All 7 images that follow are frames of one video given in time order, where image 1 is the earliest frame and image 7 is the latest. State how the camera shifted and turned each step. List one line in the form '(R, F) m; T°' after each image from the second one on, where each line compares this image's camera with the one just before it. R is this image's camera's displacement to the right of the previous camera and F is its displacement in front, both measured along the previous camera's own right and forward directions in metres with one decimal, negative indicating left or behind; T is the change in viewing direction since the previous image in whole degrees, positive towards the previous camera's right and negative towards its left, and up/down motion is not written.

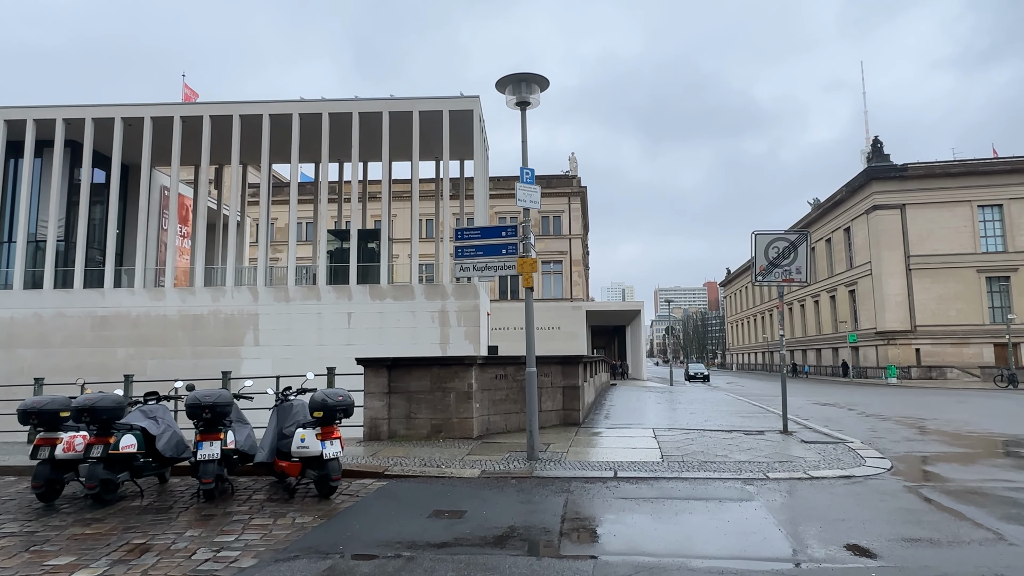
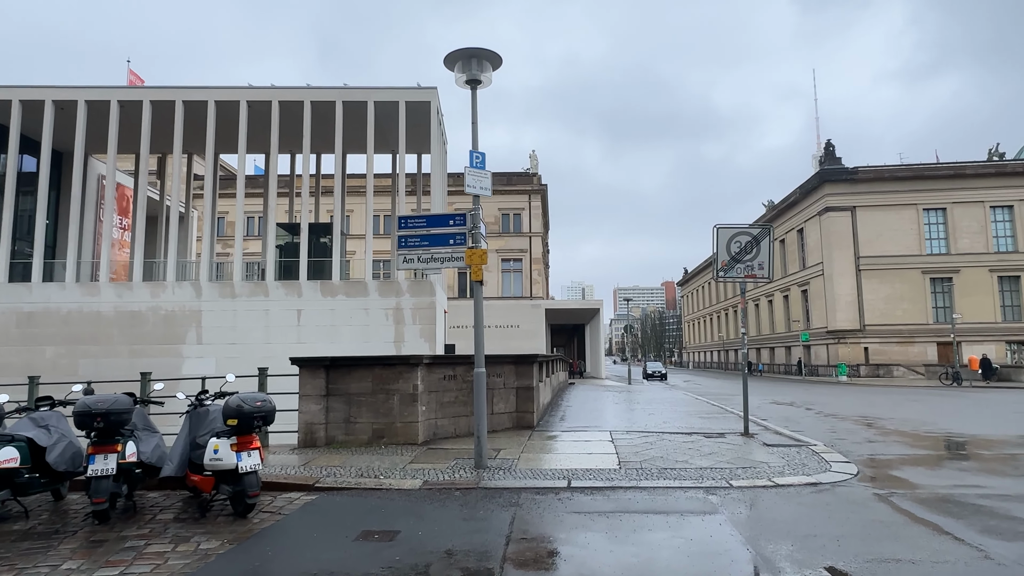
(+0.1, +0.6) m; +4°
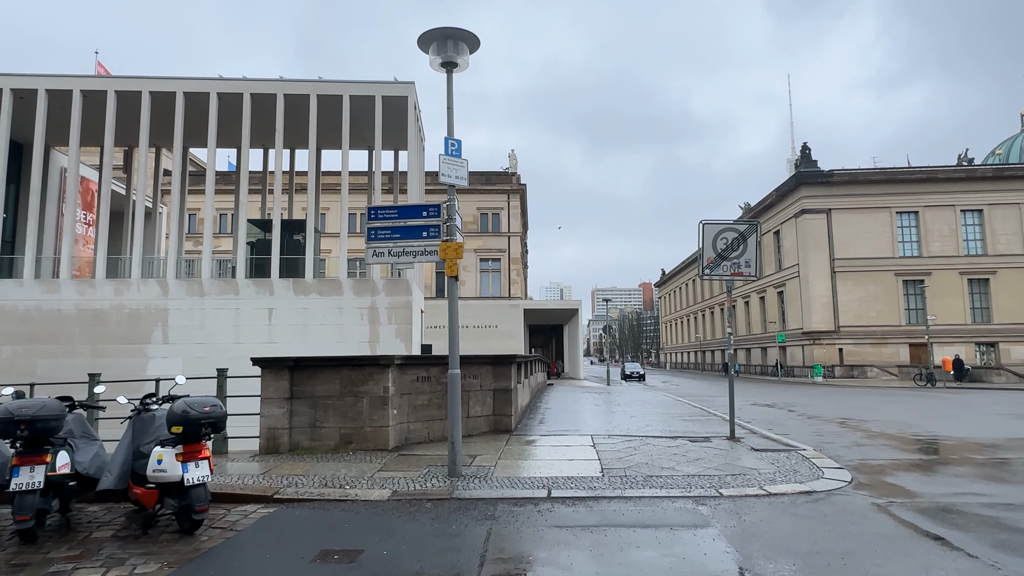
(0.0, +0.4) m; +2°
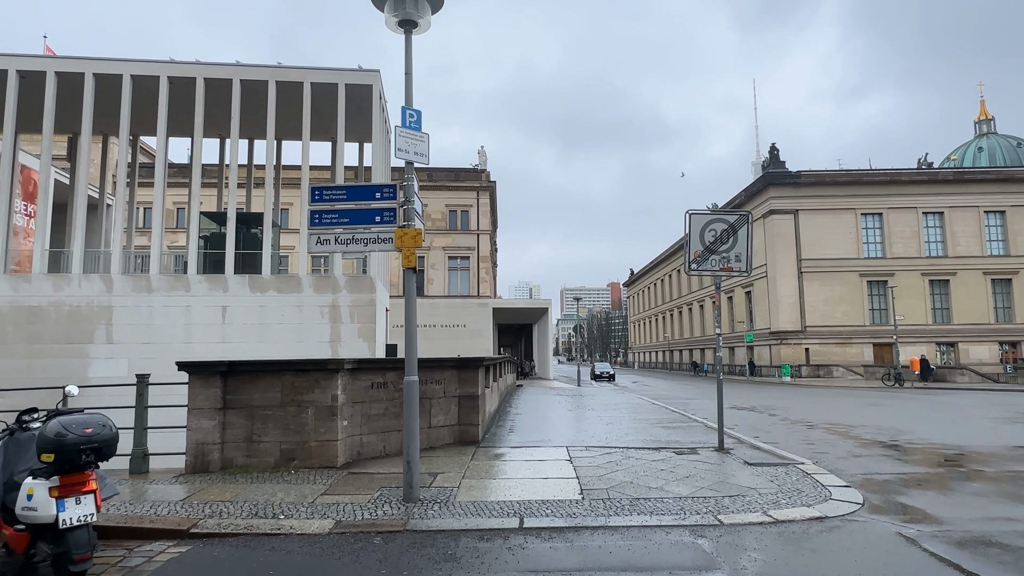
(0.0, +0.9) m; +3°
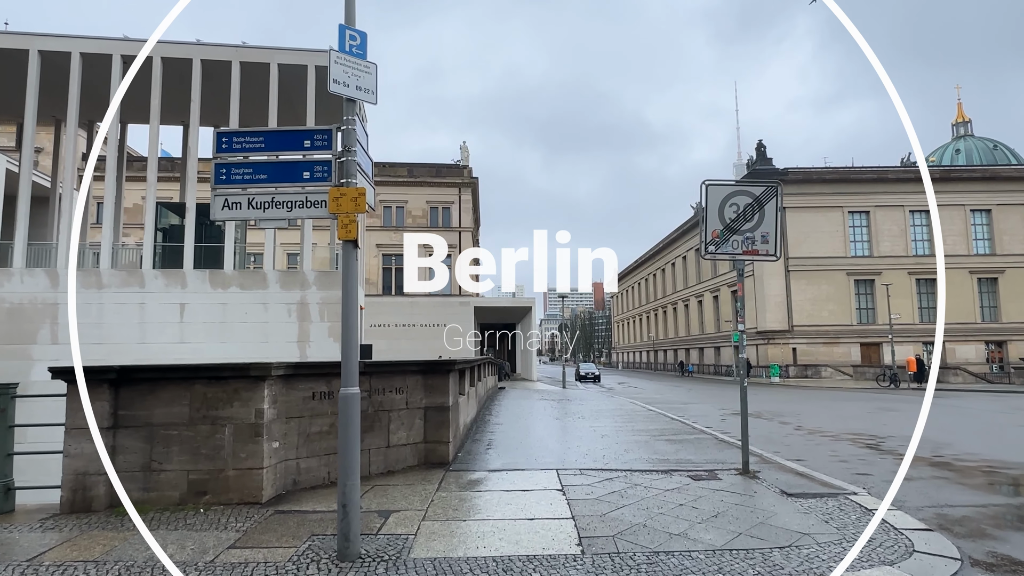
(+0.1, +1.5) m; +2°
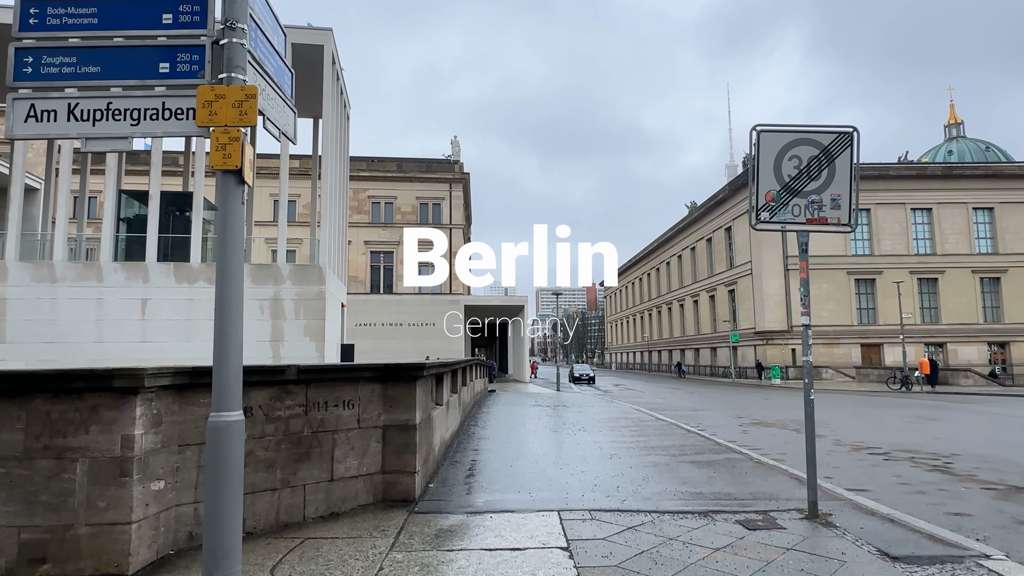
(0.0, +1.6) m; +1°
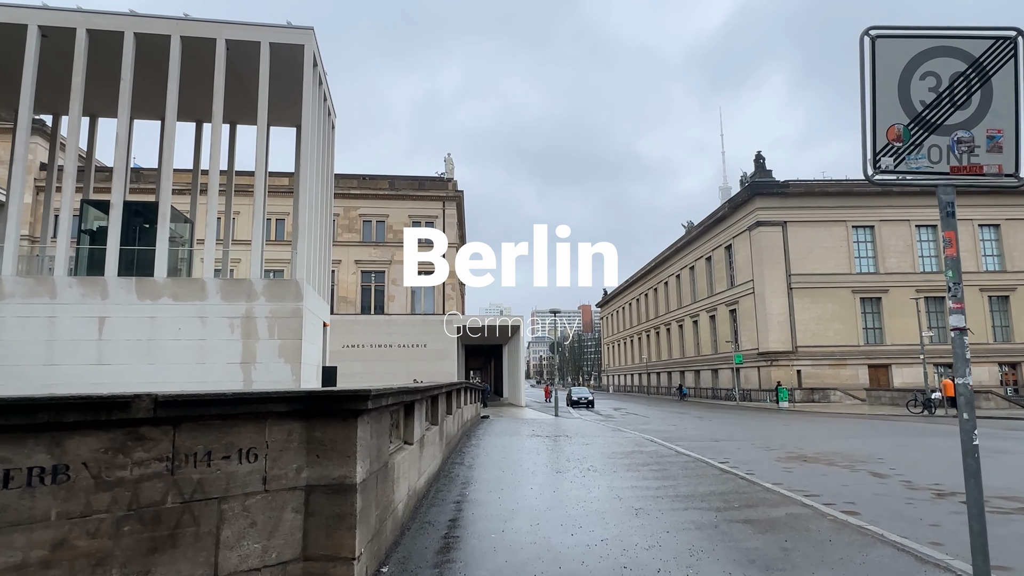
(0.0, +1.7) m; 0°
